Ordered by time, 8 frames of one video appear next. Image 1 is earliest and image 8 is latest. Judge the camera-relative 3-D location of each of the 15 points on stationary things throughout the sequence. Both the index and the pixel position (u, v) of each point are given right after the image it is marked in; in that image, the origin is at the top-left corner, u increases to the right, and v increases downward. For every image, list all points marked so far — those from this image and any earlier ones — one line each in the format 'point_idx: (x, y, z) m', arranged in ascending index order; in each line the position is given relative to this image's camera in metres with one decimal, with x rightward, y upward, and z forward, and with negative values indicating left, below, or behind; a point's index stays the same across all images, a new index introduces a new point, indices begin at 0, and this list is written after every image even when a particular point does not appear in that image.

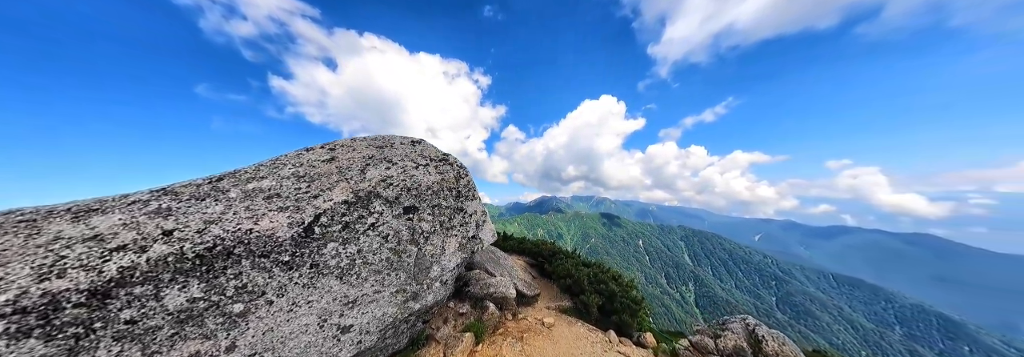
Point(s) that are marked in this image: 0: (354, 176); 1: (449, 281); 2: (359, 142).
0: (-7.9, +0.1, +10.9) m
1: (-3.8, -6.2, +13.3) m
2: (-9.4, +2.2, +13.3) m
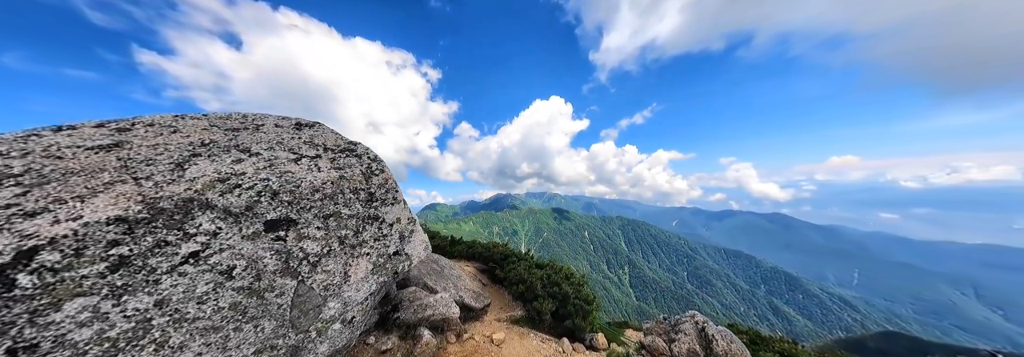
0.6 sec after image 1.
0: (-10.3, +0.1, +6.4) m
1: (-6.8, -6.1, +9.6) m
2: (-12.3, +2.2, +8.4) m
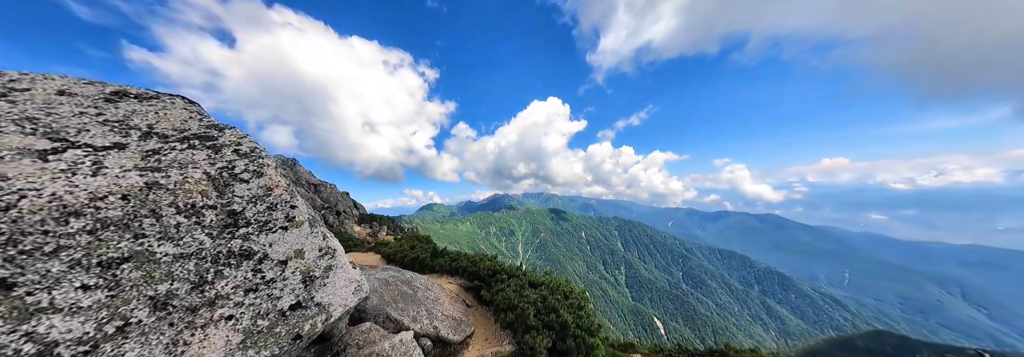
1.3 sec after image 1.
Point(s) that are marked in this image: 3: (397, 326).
0: (-11.1, -0.1, +2.2) m
1: (-7.6, -6.3, +5.5) m
2: (-13.1, +2.0, +4.3) m
3: (-7.9, -9.8, +15.1) m
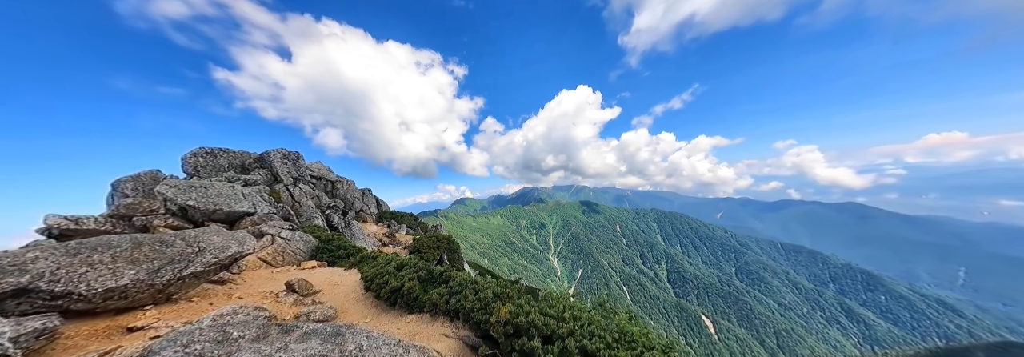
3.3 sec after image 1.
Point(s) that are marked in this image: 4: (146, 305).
0: (-11.9, +0.1, -7.3) m
1: (-7.8, -5.9, -4.4) m
2: (-13.7, +2.2, -5.1) m
3: (-6.7, -9.1, +5.3) m
4: (-22.2, -7.7, +13.7) m
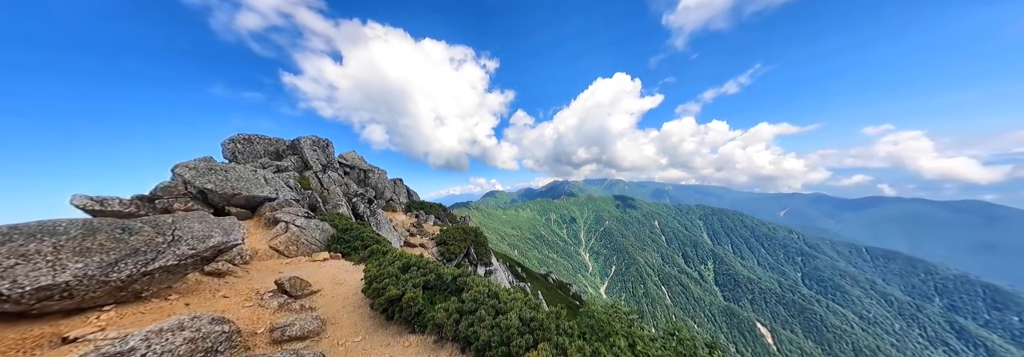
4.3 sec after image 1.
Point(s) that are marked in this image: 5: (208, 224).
0: (-13.1, +0.8, -11.2) m
1: (-8.7, -5.1, -8.7) m
2: (-14.6, +3.0, -8.9) m
3: (-6.3, -8.1, +0.9) m
4: (-20.5, -6.3, +11.2) m
5: (-20.7, -3.1, +15.0) m
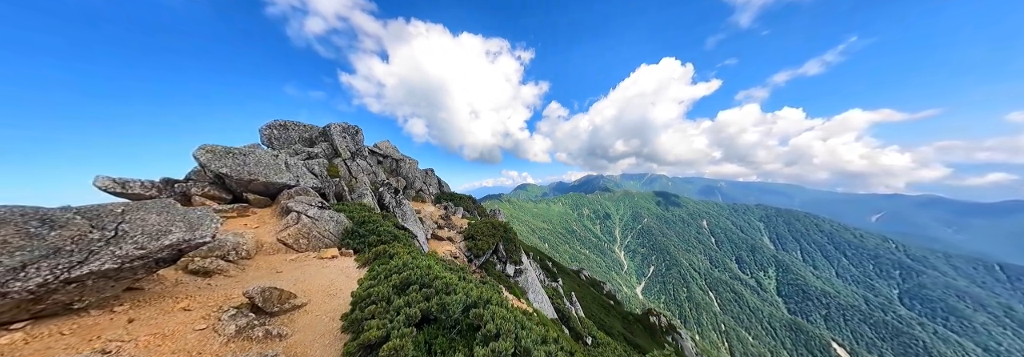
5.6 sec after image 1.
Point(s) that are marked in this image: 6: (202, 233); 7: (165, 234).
0: (-14.8, +0.9, -15.1) m
1: (-10.1, -5.0, -13.0) m
2: (-15.8, +3.2, -12.7) m
3: (-6.4, -7.7, -3.8) m
4: (-19.0, -5.4, +8.4) m
5: (-18.6, -2.1, +12.0) m
6: (-17.3, -3.0, +12.4) m
7: (-17.8, -2.8, +11.3) m
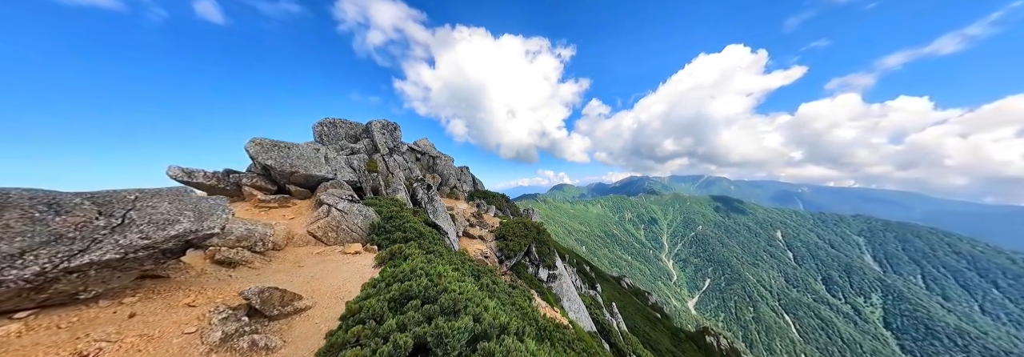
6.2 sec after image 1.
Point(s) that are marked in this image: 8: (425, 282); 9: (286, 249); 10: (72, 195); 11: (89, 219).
0: (-17.7, +1.5, -15.9) m
1: (-12.9, -4.5, -14.5) m
2: (-18.3, +3.8, -13.3) m
3: (-7.8, -7.3, -6.1) m
4: (-18.1, -4.7, +8.0) m
5: (-17.1, -1.4, +11.5) m
6: (-15.8, -2.4, +11.7) m
7: (-16.4, -2.2, +10.7) m
8: (-4.4, -5.4, +11.5) m
9: (-18.8, -5.7, +18.3) m
10: (-18.7, -0.7, +9.4) m
11: (-17.8, -1.7, +9.4) m
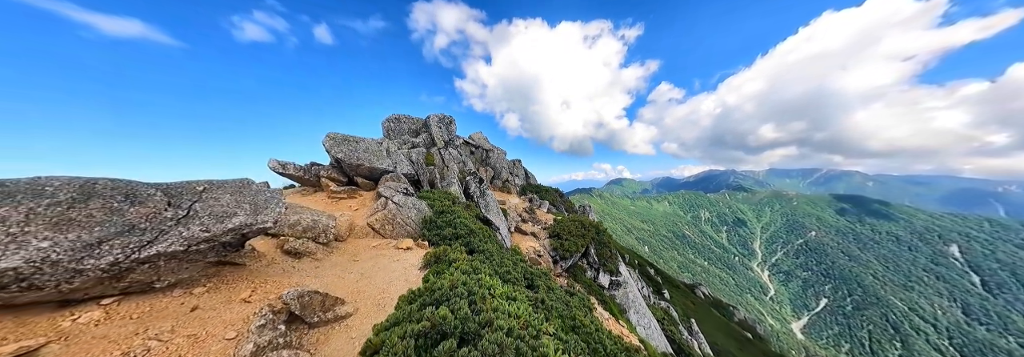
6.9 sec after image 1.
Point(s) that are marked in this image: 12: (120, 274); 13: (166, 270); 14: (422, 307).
0: (-20.8, +1.1, -15.1) m
1: (-15.9, -4.9, -14.8) m
2: (-20.8, +3.5, -12.5) m
3: (-9.0, -7.5, -7.6) m
4: (-15.7, -4.4, +8.4) m
5: (-13.8, -1.0, +11.5) m
6: (-12.5, -2.0, +11.3) m
7: (-13.4, -1.8, +10.5) m
8: (-1.6, -5.2, +8.6) m
9: (-14.0, -5.1, +18.6) m
10: (-15.9, -0.3, +9.7) m
11: (-15.0, -1.4, +9.6) m
12: (-15.1, -3.6, +8.6) m
13: (-15.0, -4.0, +9.7) m
14: (-3.8, -5.4, +9.1) m
